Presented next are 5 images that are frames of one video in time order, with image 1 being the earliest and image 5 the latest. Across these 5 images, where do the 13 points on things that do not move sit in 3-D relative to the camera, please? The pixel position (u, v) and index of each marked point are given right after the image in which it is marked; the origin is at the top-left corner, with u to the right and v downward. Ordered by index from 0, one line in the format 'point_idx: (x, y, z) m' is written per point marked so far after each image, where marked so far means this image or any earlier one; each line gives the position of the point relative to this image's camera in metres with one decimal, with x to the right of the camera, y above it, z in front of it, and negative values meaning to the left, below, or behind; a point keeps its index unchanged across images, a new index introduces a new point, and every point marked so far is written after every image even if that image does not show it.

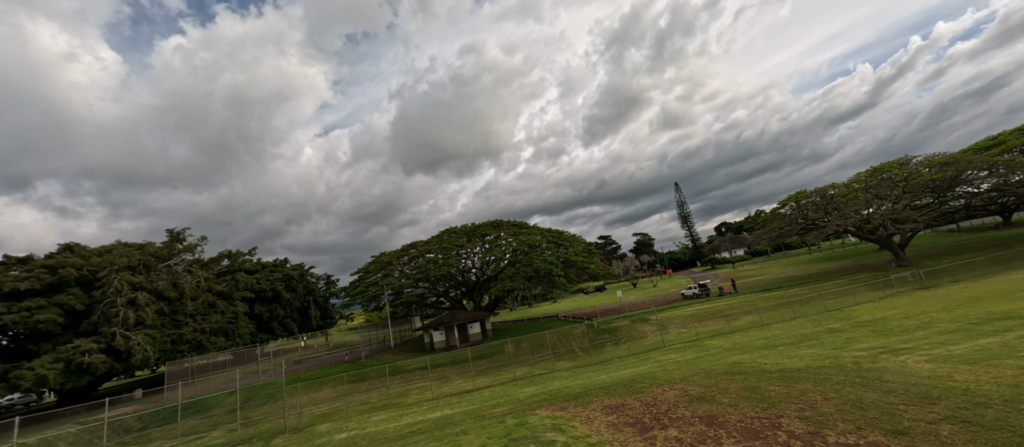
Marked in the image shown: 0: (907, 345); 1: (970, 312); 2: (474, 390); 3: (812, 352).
0: (+14.8, -4.6, +14.6) m
1: (+22.3, -4.3, +19.0) m
2: (-1.9, -8.5, +20.0) m
3: (+12.2, -5.3, +15.9) m
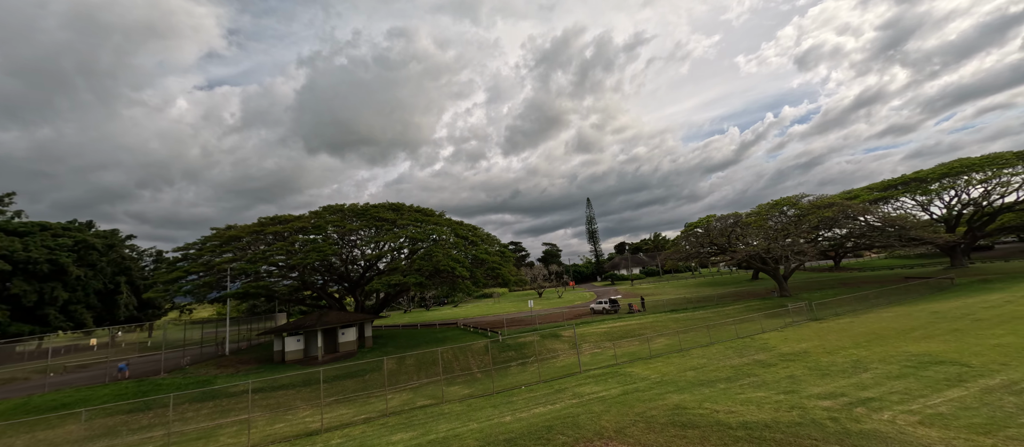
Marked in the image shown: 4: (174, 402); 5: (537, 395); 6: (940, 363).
0: (+11.2, -5.3, +12.2) m
1: (+17.5, -5.9, +18.1) m
2: (-6.7, -7.3, +13.7) m
3: (+8.3, -5.7, +12.9) m
4: (-13.6, -7.1, +15.7) m
5: (+1.0, -7.1, +16.3) m
6: (+16.7, -5.4, +15.2) m
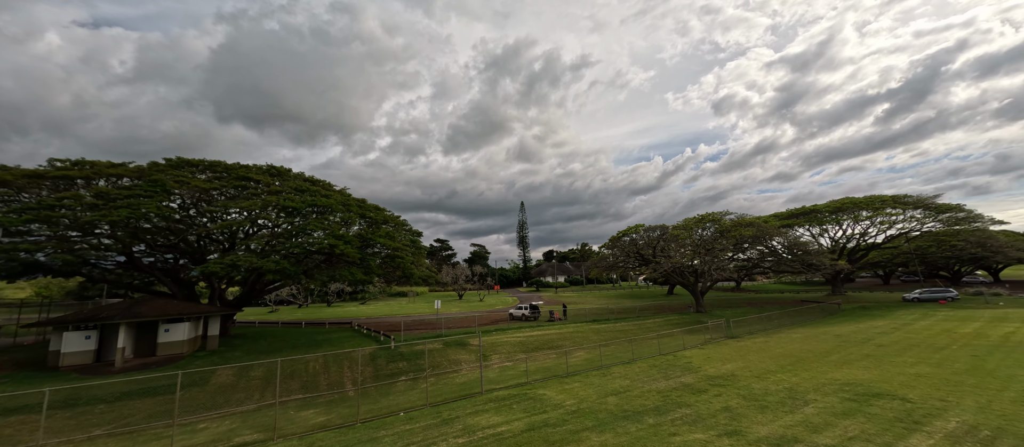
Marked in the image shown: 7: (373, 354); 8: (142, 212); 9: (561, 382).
0: (+7.8, -5.4, +9.7) m
1: (+12.9, -6.5, +16.6) m
2: (-10.2, -5.7, +8.2) m
3: (+4.9, -5.5, +9.9) m
4: (-17.2, -4.9, +9.0) m
5: (-3.0, -6.2, +12.1) m
6: (+12.7, -6.0, +13.6) m
7: (-6.9, -6.5, +19.4) m
8: (-17.1, 0.0, +18.6) m
9: (+2.2, -7.1, +17.5) m
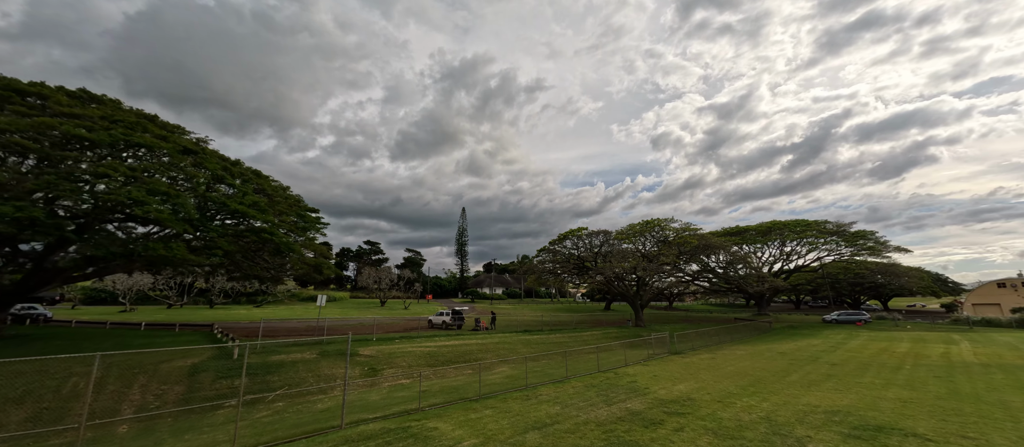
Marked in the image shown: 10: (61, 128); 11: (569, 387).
0: (+5.3, -4.3, +5.7) m
1: (+9.3, -6.0, +13.2) m
2: (-12.2, -3.4, +1.6) m
3: (+2.4, -4.3, +5.4) m
4: (-19.3, -2.2, +1.5) m
5: (-5.7, -4.6, +6.5) m
6: (+9.6, -5.4, +10.2) m
7: (-10.6, -4.8, +13.2) m
8: (-20.3, +2.4, +11.2) m
9: (-1.5, -5.9, +12.6) m
10: (-15.7, +3.0, +14.1) m
11: (+2.3, -6.8, +16.4) m
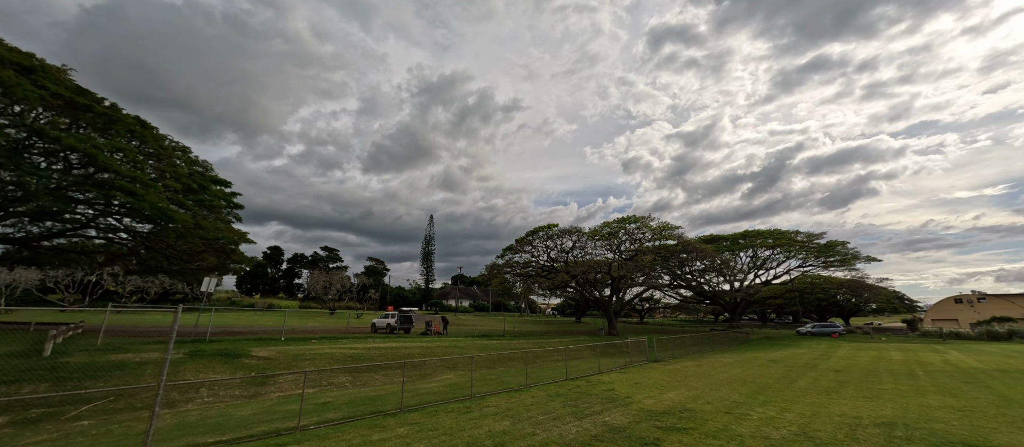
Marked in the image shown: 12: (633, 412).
0: (+4.2, -2.6, +2.1) m
1: (+7.7, -4.7, +9.8) m
2: (-13.0, -1.1, -3.0) m
3: (+1.3, -2.5, +1.7) m
4: (-20.0, +0.3, -3.6) m
5: (-6.9, -2.6, +2.2) m
6: (+8.1, -4.0, +6.9) m
7: (-12.2, -3.0, +8.5) m
8: (-21.5, +4.5, +6.2) m
9: (-3.1, -4.3, +8.5) m
10: (-17.2, +4.8, +9.4) m
11: (+0.4, -5.5, +12.5) m
12: (+3.1, -4.8, +10.1) m
